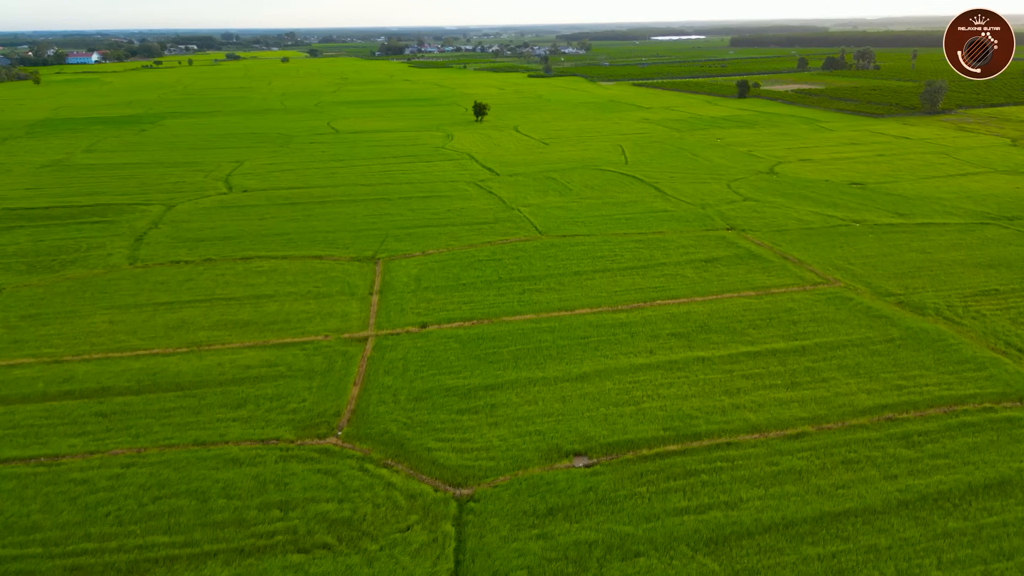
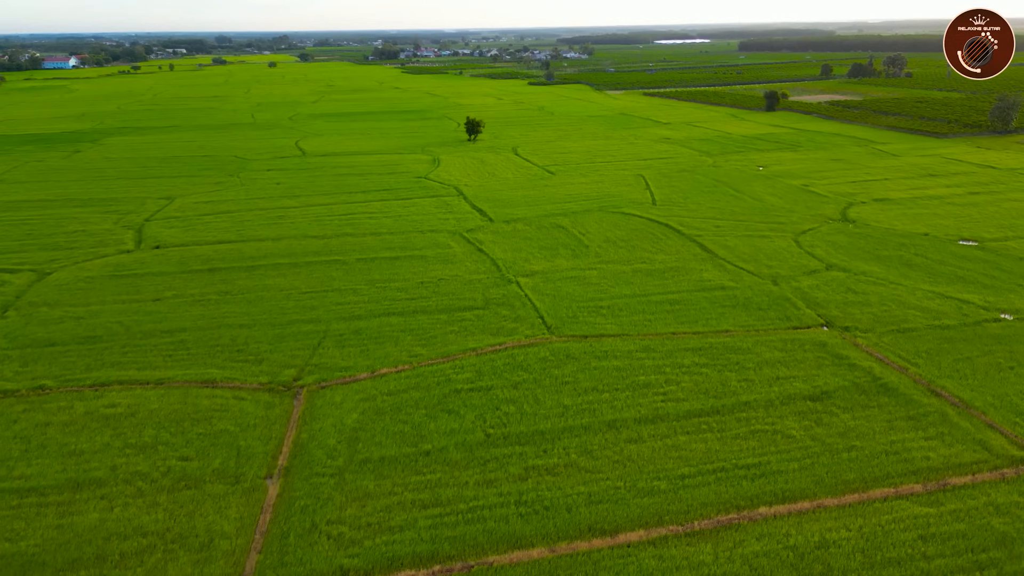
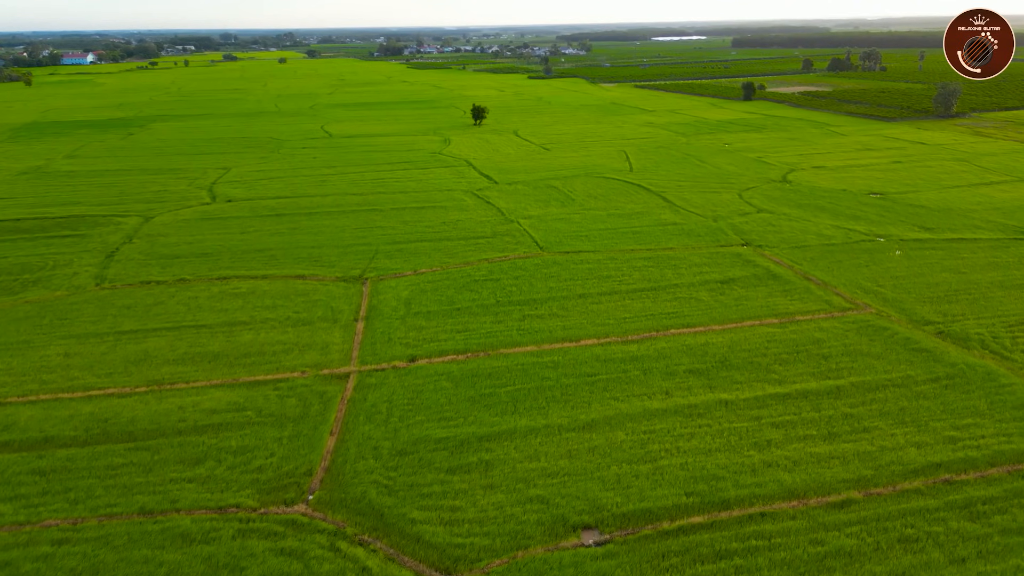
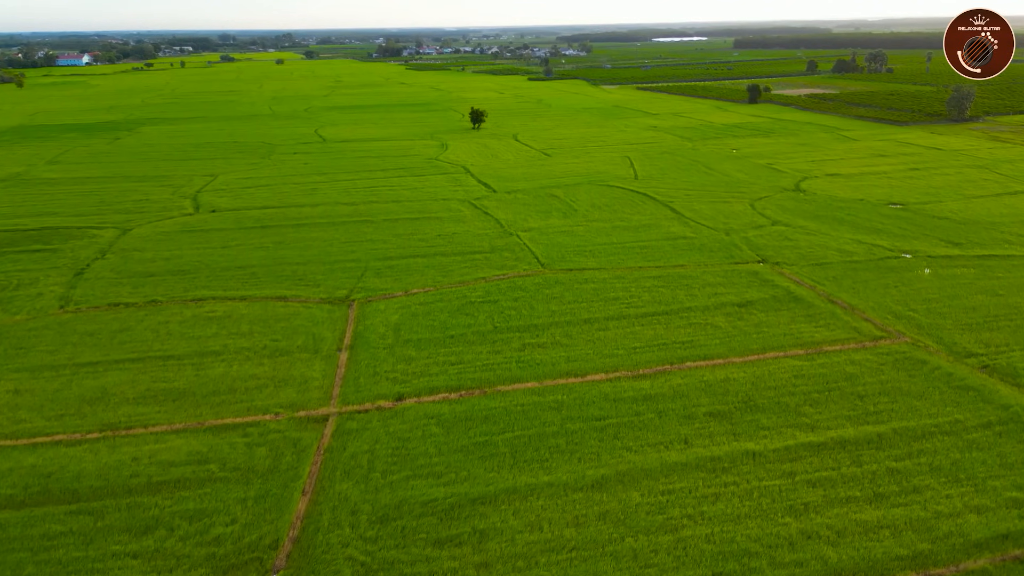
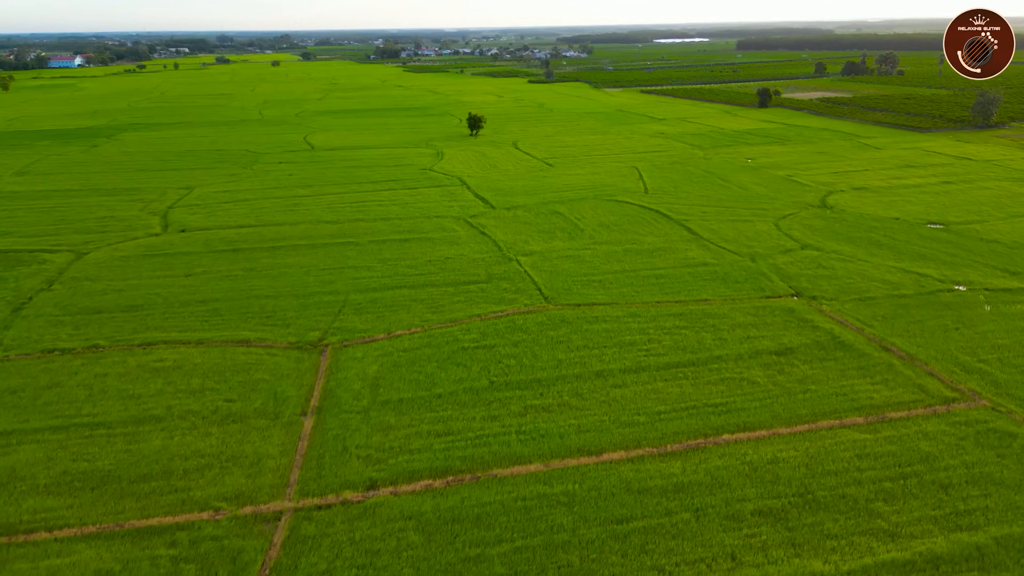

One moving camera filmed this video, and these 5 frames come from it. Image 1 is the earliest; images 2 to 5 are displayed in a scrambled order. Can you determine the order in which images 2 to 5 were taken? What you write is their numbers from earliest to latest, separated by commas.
3, 4, 5, 2
